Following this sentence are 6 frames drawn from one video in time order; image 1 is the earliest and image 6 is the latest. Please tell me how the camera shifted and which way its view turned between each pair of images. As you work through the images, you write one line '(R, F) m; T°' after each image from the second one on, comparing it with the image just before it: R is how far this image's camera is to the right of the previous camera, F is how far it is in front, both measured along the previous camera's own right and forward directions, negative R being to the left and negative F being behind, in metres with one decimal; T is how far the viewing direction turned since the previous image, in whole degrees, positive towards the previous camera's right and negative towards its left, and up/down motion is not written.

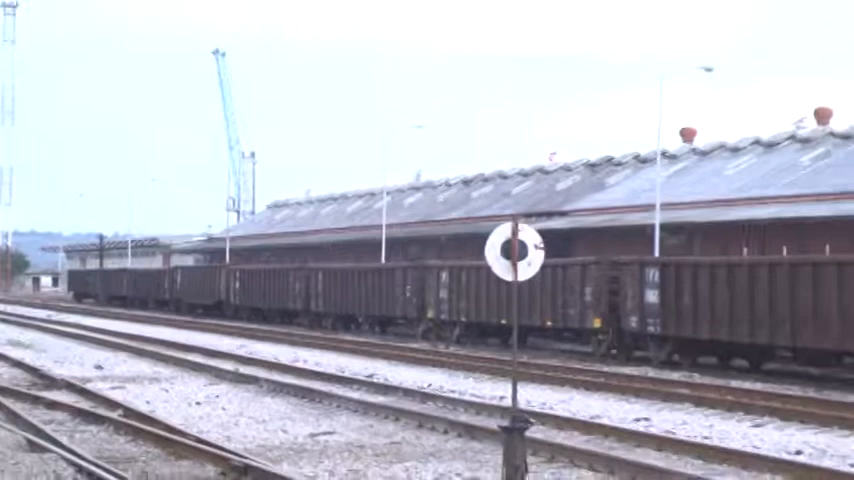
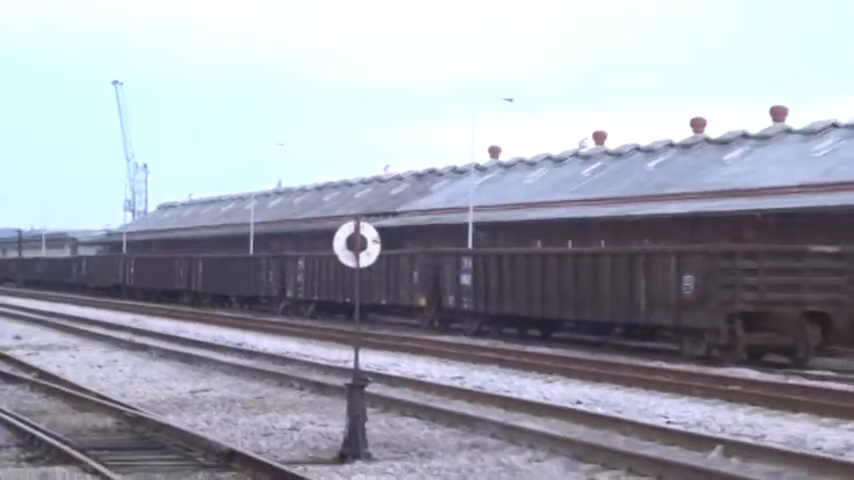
(+1.6, -2.0) m; -1°
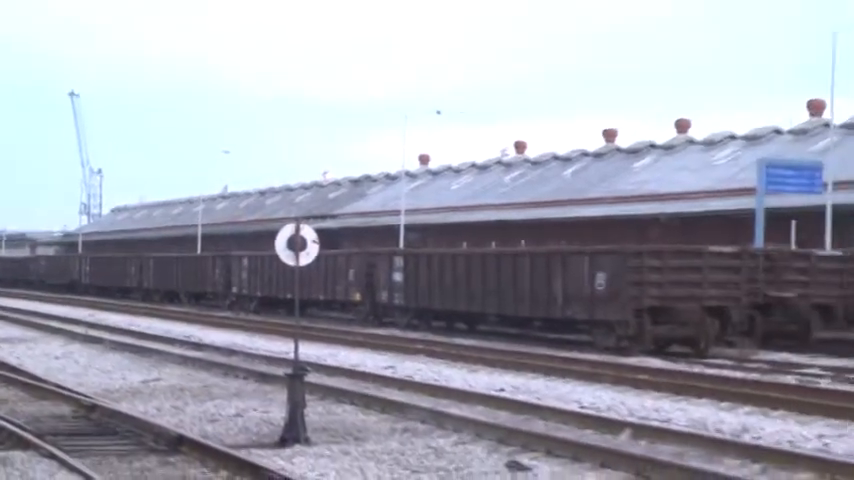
(+0.3, -0.9) m; +2°
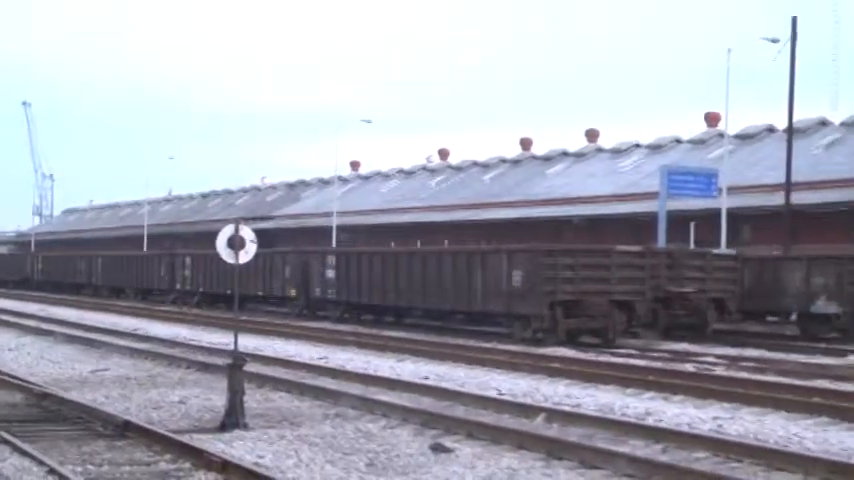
(+0.3, -1.0) m; +2°
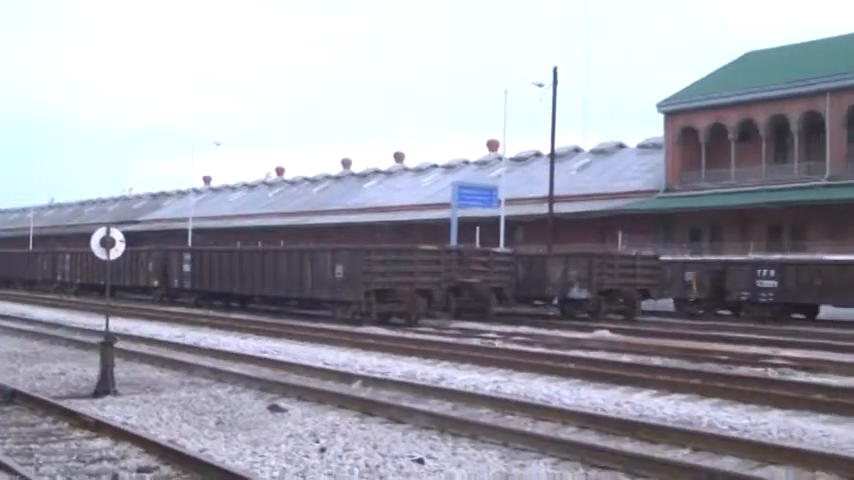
(+0.7, -3.1) m; +6°
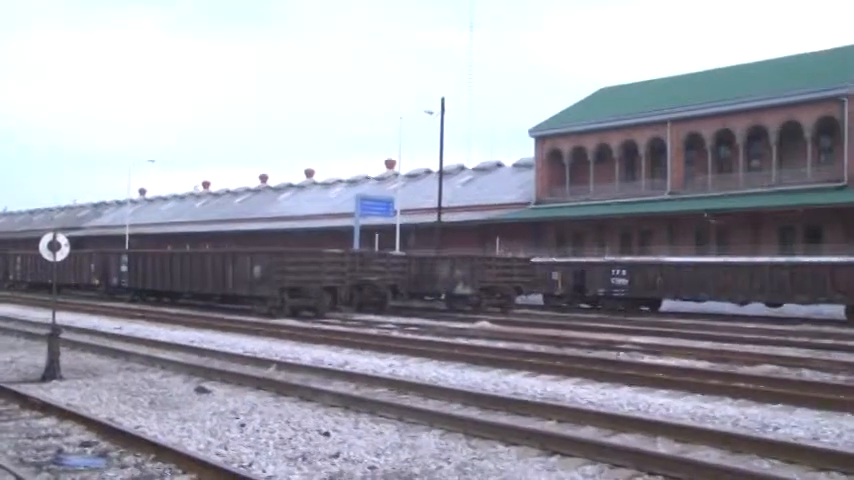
(+0.2, -2.6) m; +4°
